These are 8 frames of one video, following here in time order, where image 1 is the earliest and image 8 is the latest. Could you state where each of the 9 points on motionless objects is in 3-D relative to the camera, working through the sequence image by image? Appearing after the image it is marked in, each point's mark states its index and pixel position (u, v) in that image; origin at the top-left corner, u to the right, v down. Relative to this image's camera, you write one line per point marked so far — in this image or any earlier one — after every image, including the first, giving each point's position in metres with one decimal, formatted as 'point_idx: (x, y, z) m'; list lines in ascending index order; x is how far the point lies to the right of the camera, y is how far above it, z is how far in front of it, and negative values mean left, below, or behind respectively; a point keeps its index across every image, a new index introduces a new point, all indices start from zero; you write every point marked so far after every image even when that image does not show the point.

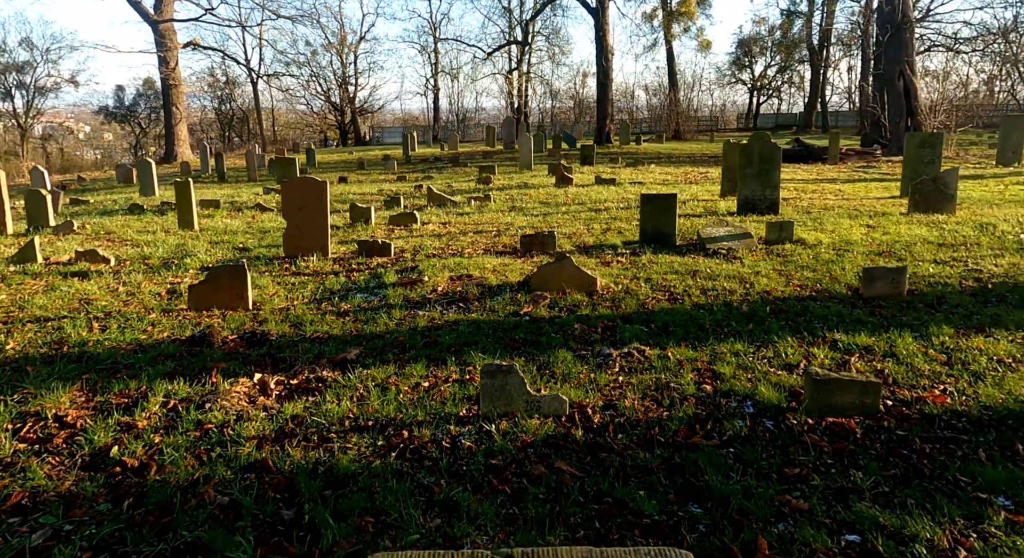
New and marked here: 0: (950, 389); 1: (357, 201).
0: (+2.1, -0.5, +3.8) m
1: (-3.1, +1.6, +15.7) m
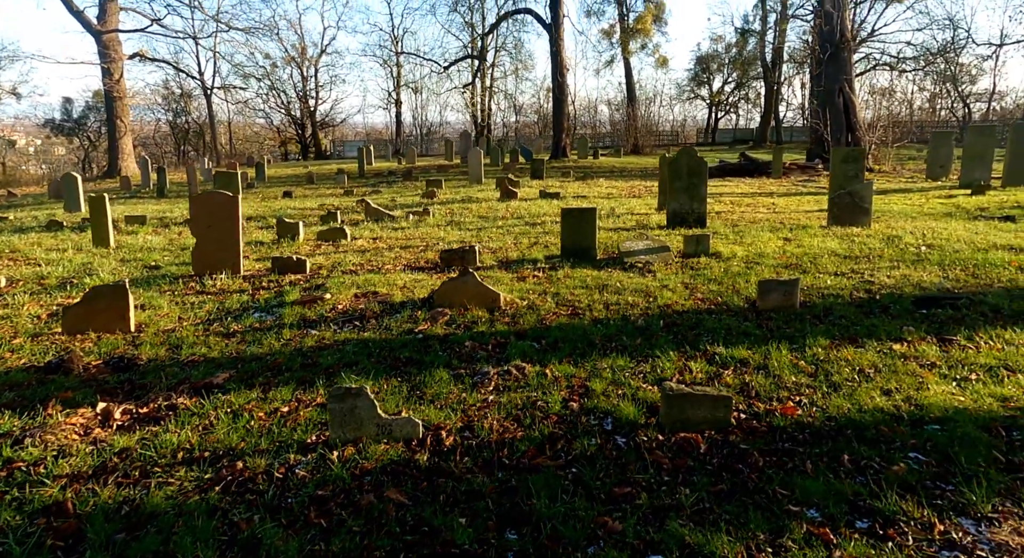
0: (+1.4, -0.6, +3.8) m
1: (-4.4, +1.3, +15.5) m
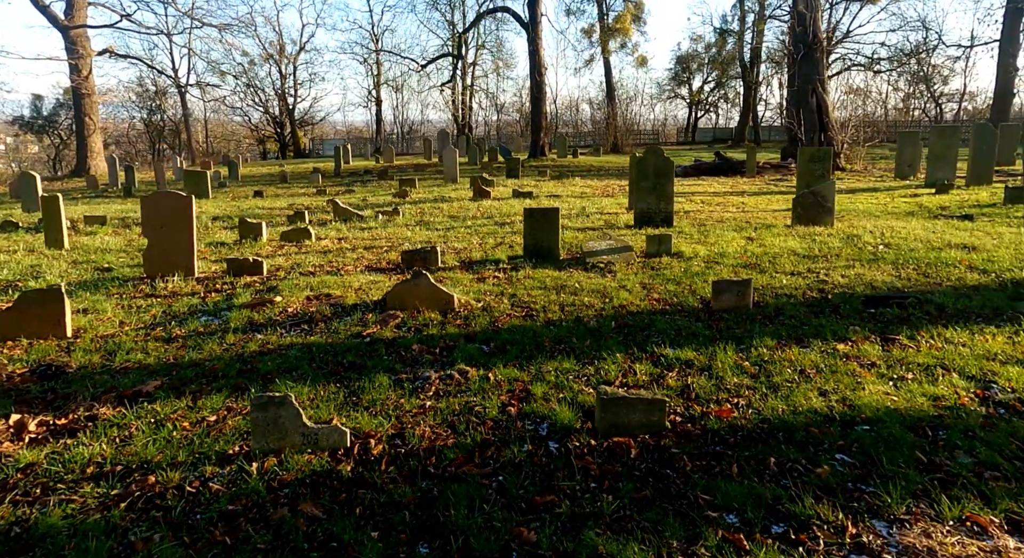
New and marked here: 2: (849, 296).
0: (+1.1, -0.6, +3.8) m
1: (-5.0, +1.3, +15.3) m
2: (+2.8, -0.1, +6.4) m
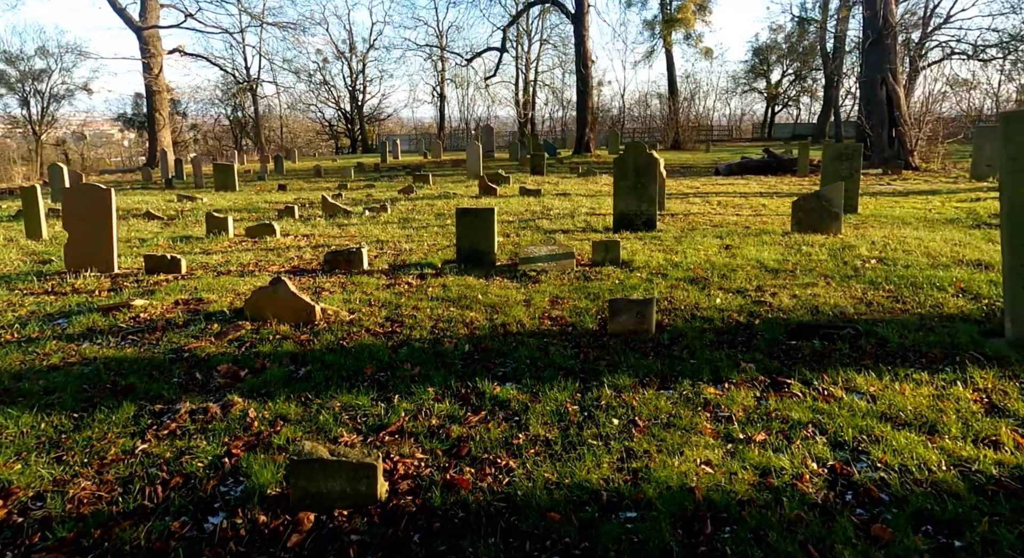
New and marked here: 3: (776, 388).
0: (-0.1, -0.8, +2.9) m
1: (-5.1, +1.4, +15.0) m
2: (+1.9, -0.3, +5.4) m
3: (+1.4, -0.6, +4.0) m
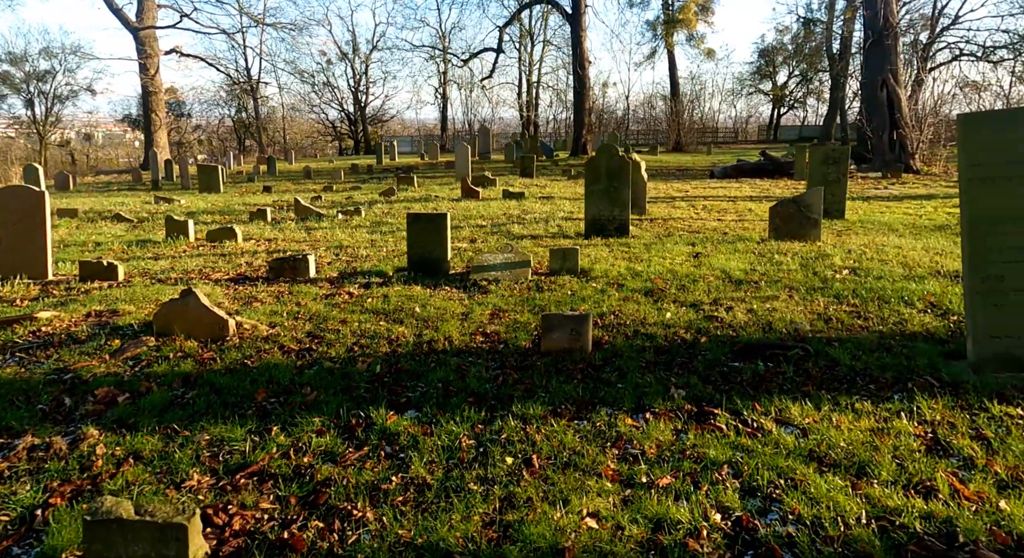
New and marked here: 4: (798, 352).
0: (-0.6, -0.8, +2.6) m
1: (-5.5, +1.3, +14.6) m
2: (+1.4, -0.4, +5.0) m
3: (+0.9, -0.7, +3.6) m
4: (+1.8, -0.5, +4.6) m
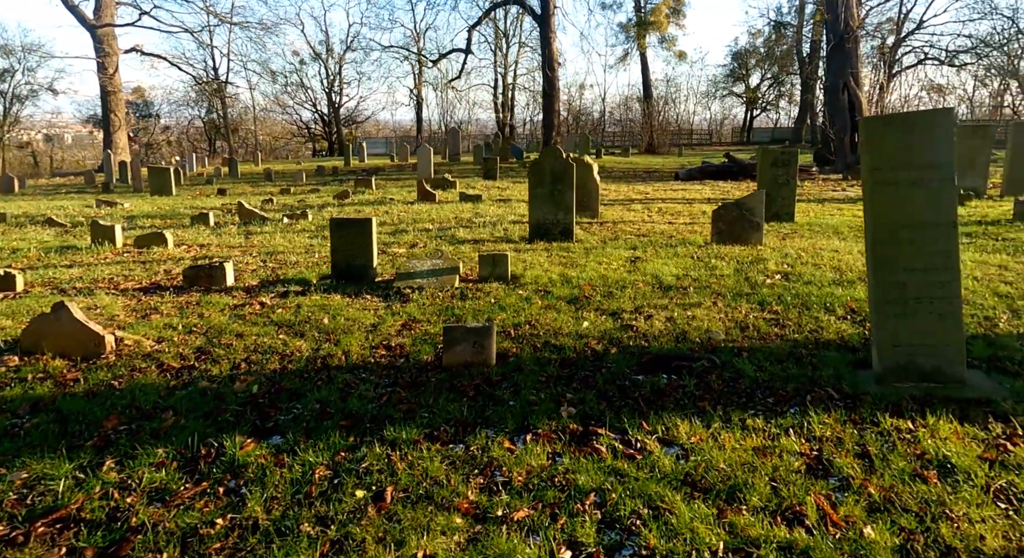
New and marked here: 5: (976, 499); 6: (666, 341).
0: (-1.1, -0.9, +2.3) m
1: (-6.5, +1.2, +14.2) m
2: (+0.8, -0.5, +4.8) m
3: (+0.3, -0.7, +3.4) m
4: (+1.1, -0.5, +4.5) m
5: (+1.8, -0.8, +2.9) m
6: (+1.0, -0.4, +5.0) m
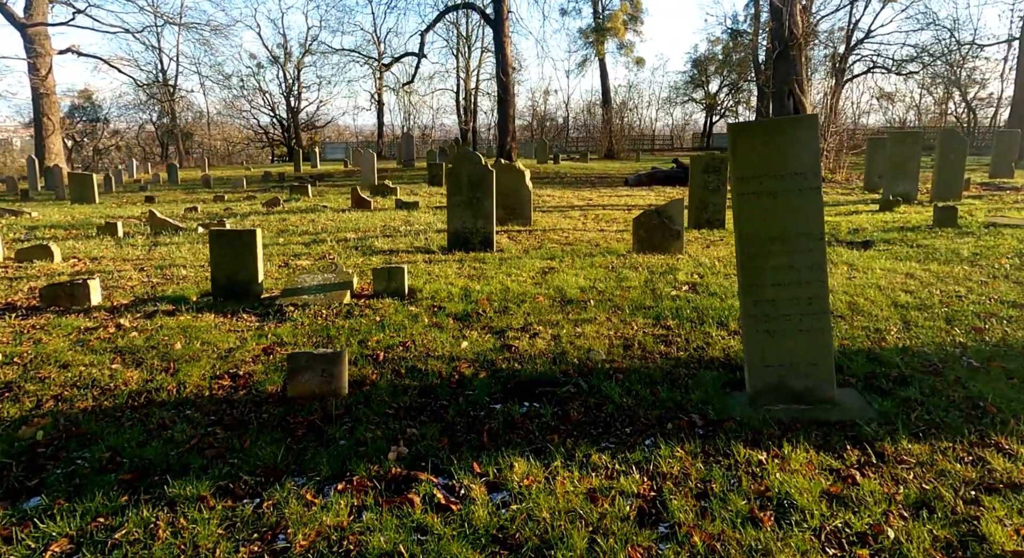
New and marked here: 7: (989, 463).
0: (-1.8, -1.0, +1.8) m
1: (-7.7, +0.9, +13.5) m
2: (0.0, -0.6, +4.4) m
3: (-0.4, -0.8, +3.0) m
4: (+0.3, -0.6, +4.1) m
5: (+1.0, -0.9, +2.6) m
6: (+0.2, -0.5, +4.7) m
7: (+2.1, -0.8, +3.2) m
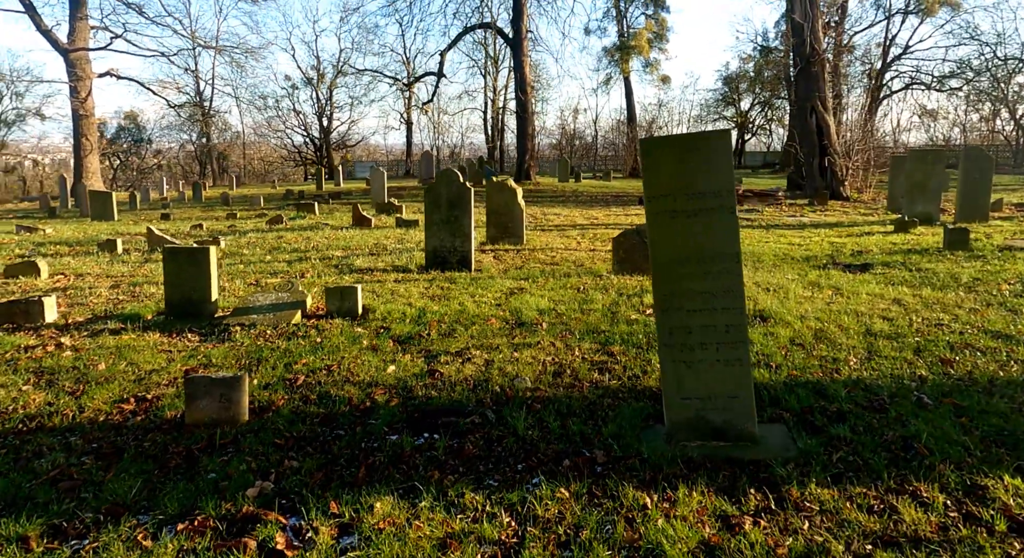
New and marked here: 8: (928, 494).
0: (-2.4, -1.1, +1.7) m
1: (-7.9, +0.6, +13.6) m
2: (-0.5, -0.7, +4.2) m
3: (-1.0, -0.9, +2.8) m
4: (-0.2, -0.7, +3.9) m
5: (+0.5, -1.0, +2.3) m
6: (-0.3, -0.7, +4.4) m
7: (+1.5, -0.9, +2.9) m
8: (+1.7, -0.9, +3.1) m
